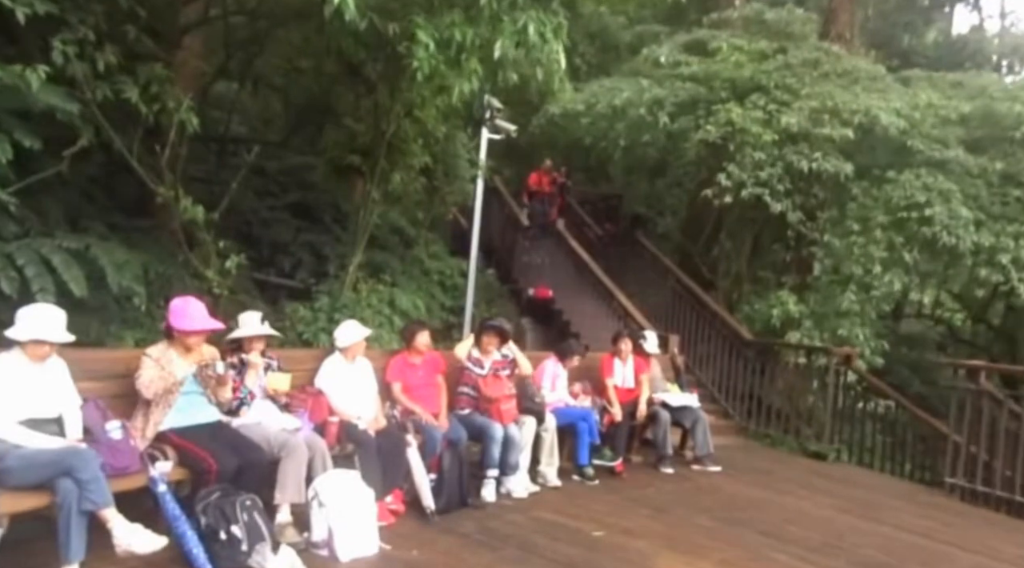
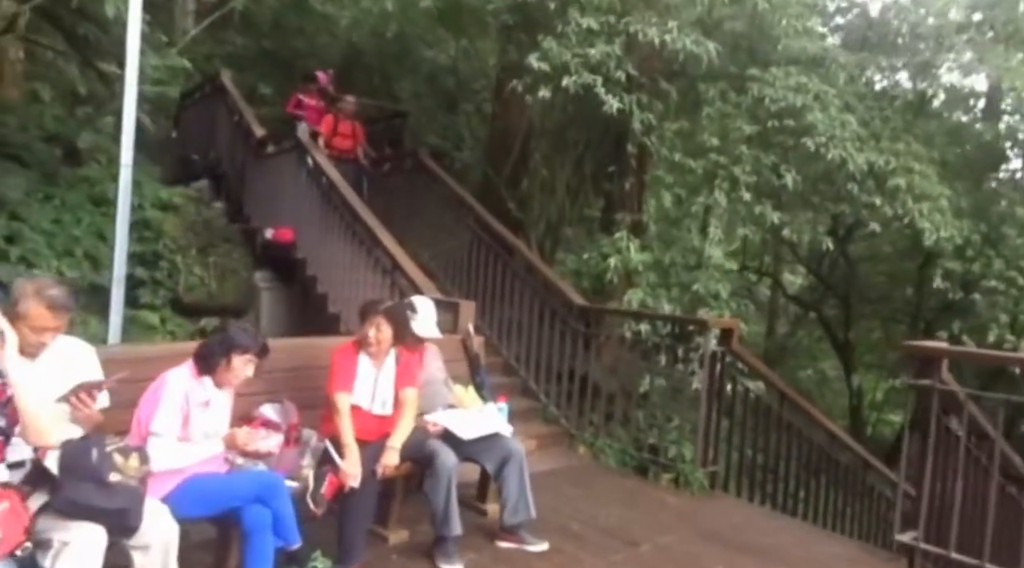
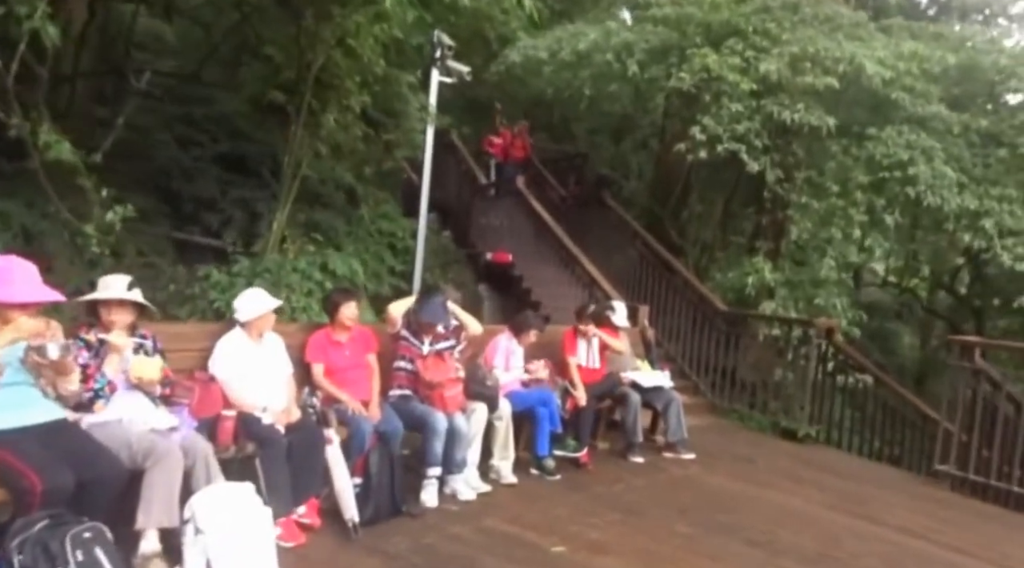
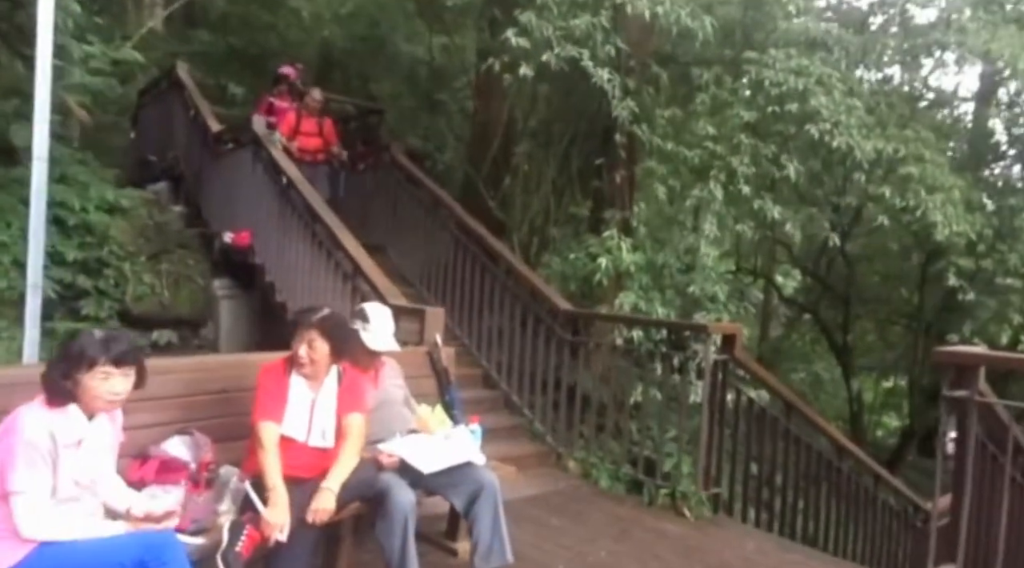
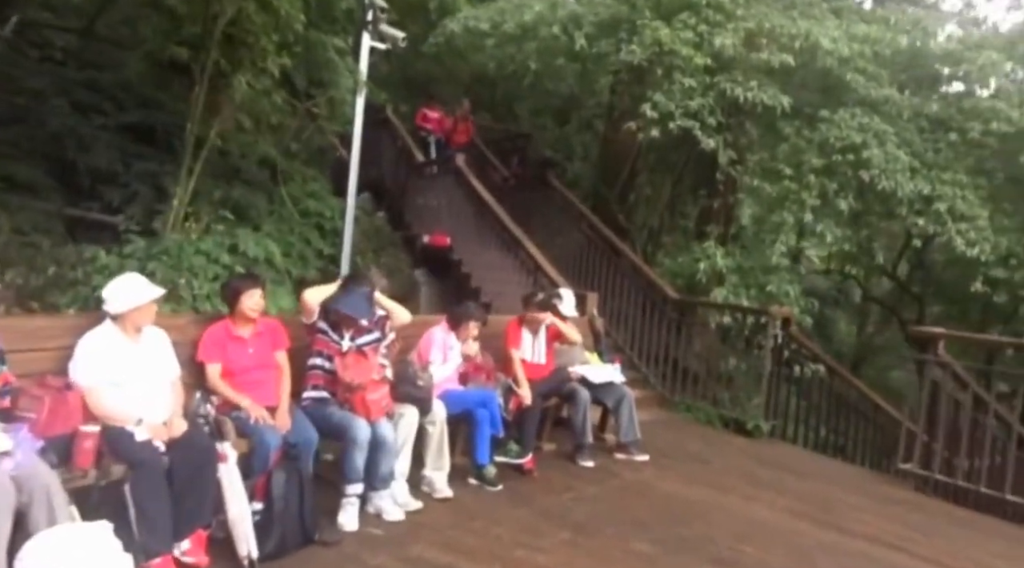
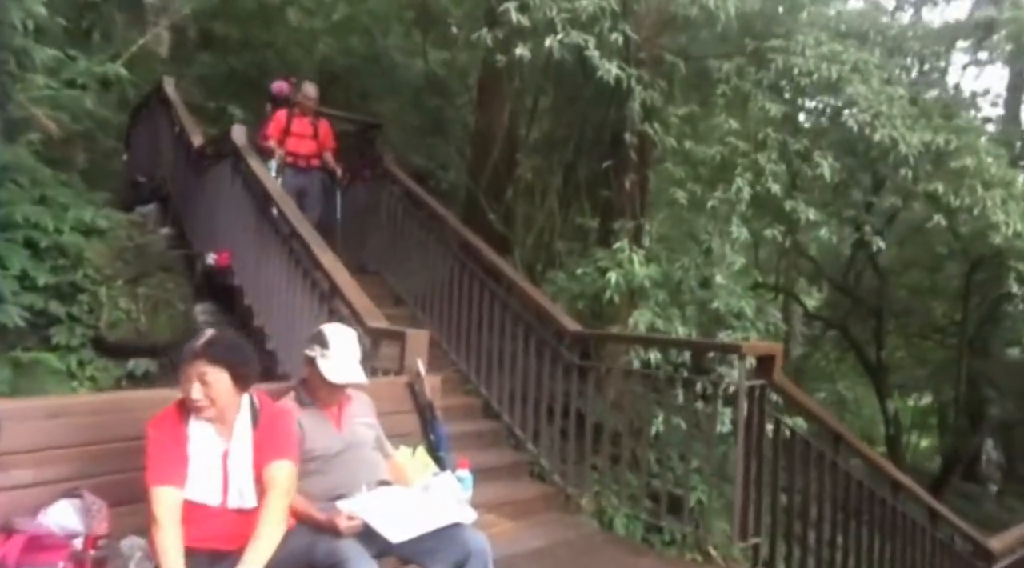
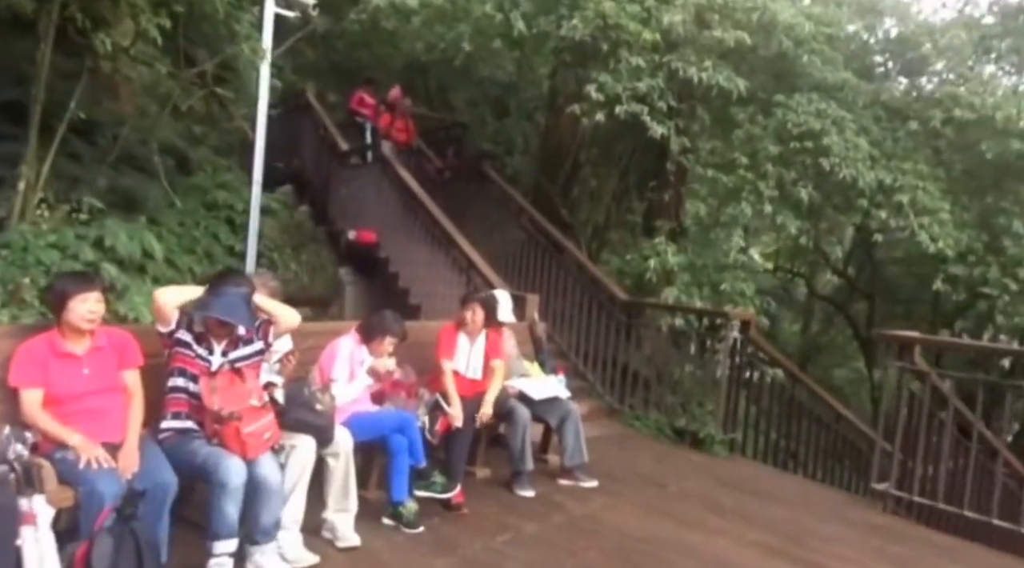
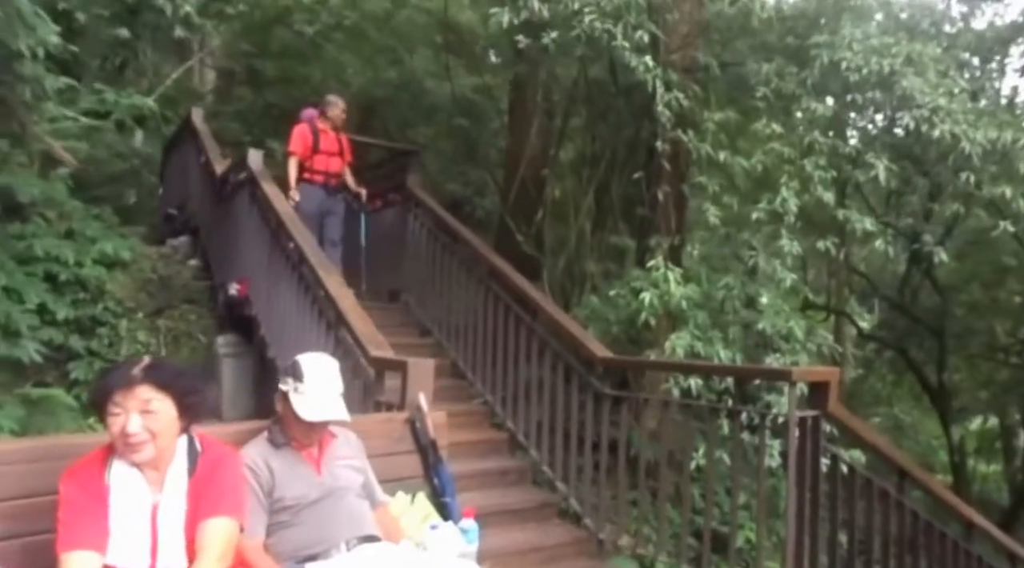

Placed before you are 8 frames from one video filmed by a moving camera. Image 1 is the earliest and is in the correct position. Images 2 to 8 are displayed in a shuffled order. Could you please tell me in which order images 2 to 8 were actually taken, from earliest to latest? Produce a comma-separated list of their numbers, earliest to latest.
3, 5, 7, 2, 4, 6, 8
